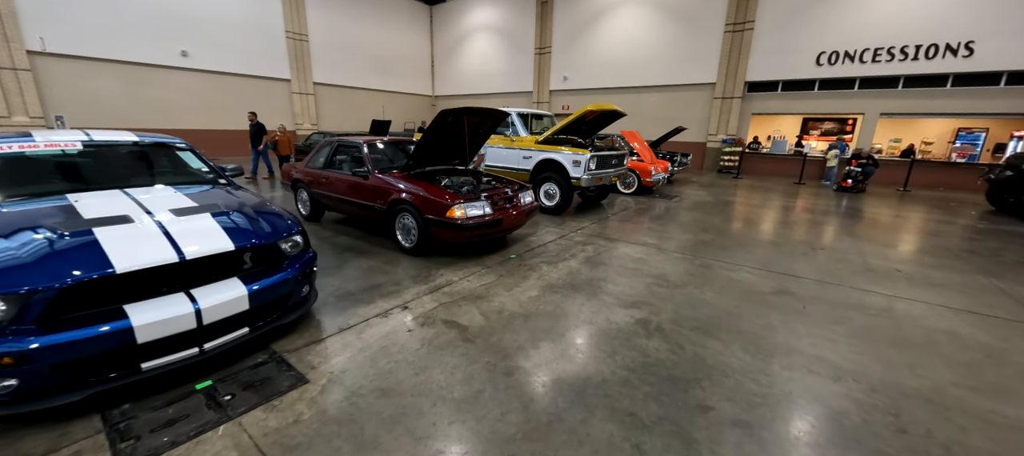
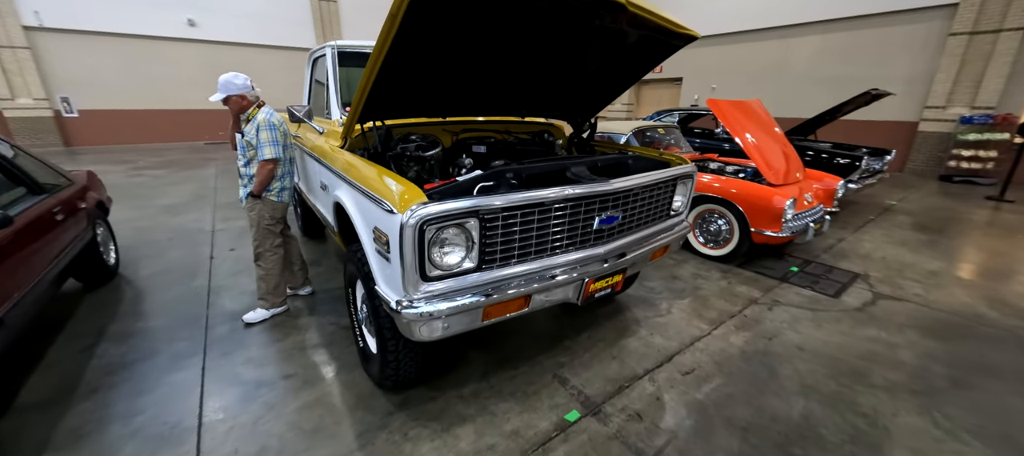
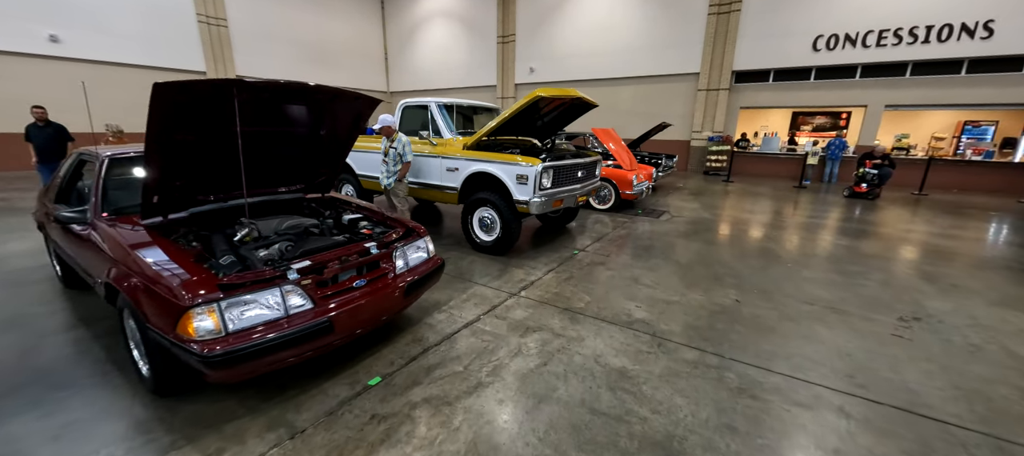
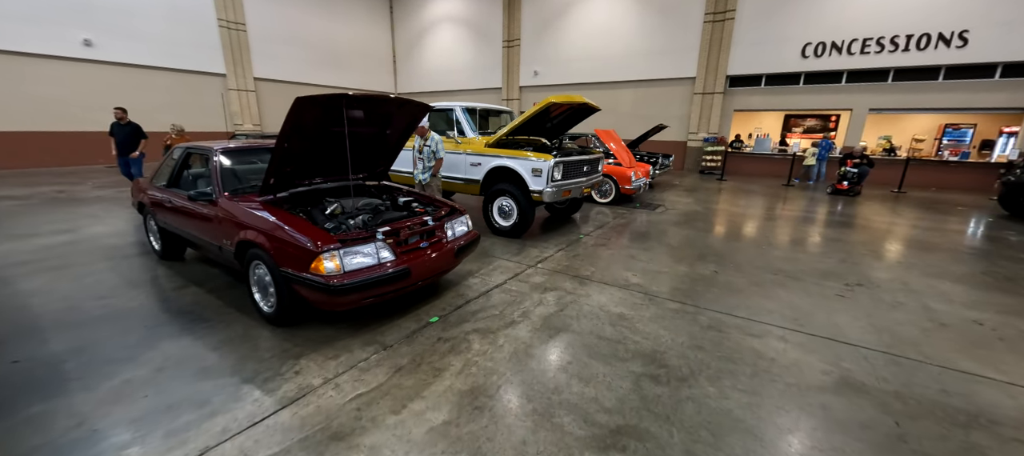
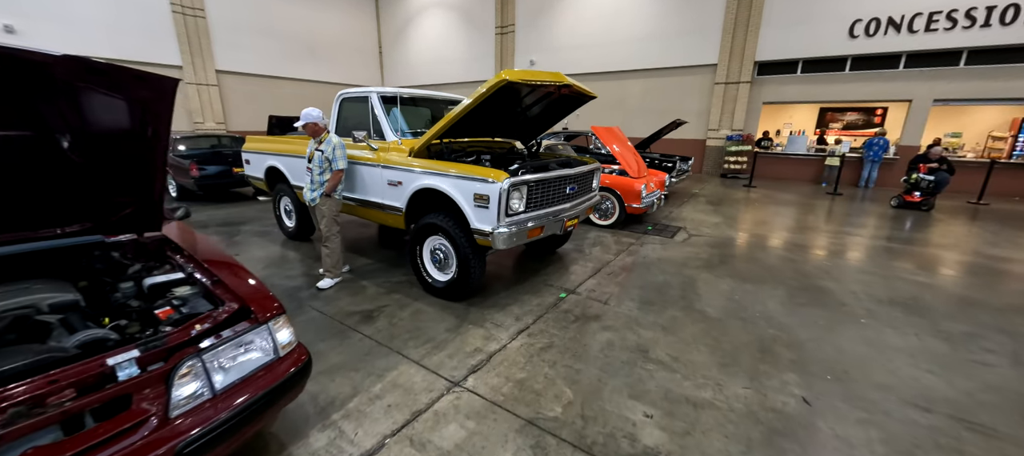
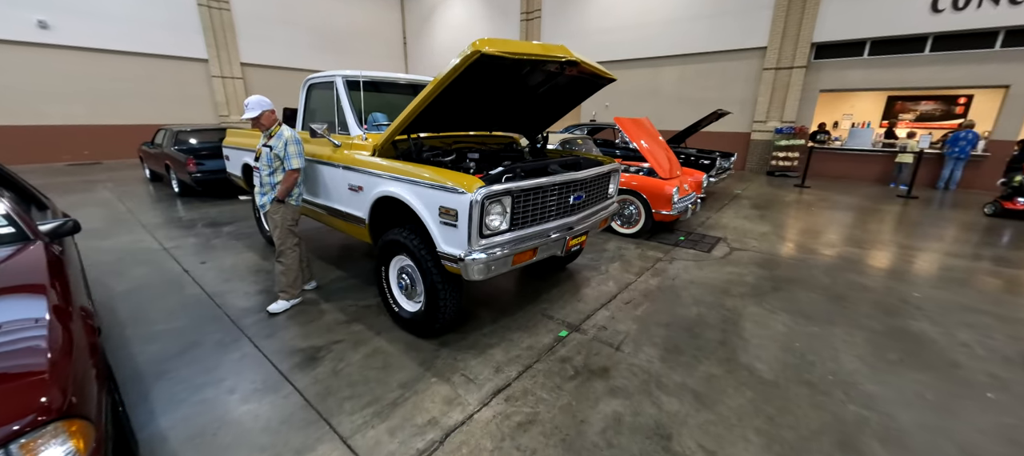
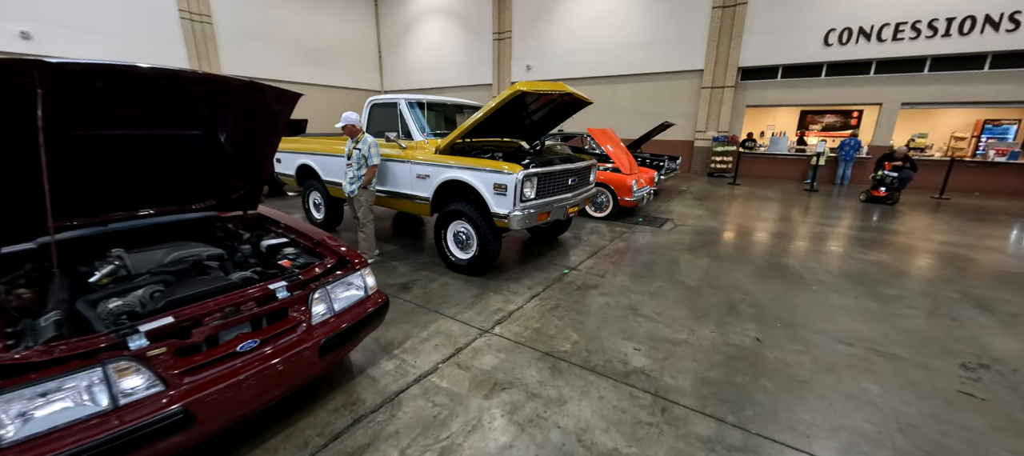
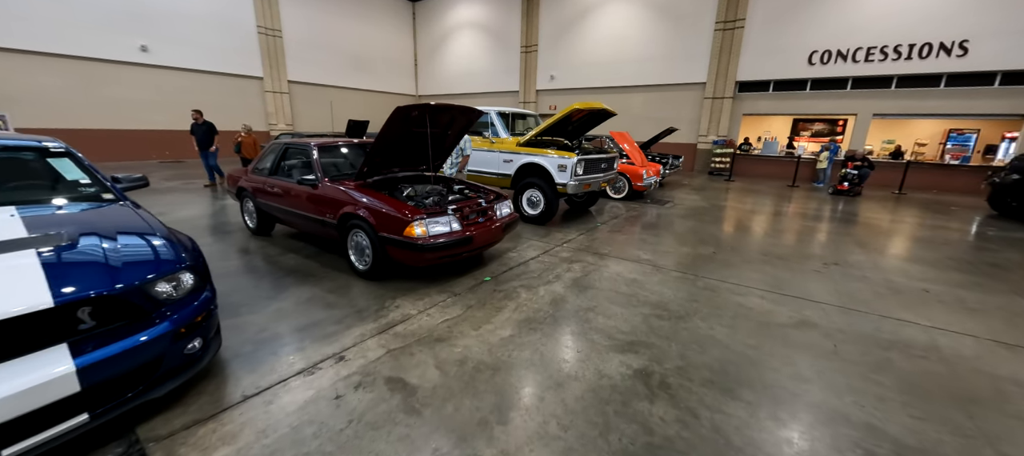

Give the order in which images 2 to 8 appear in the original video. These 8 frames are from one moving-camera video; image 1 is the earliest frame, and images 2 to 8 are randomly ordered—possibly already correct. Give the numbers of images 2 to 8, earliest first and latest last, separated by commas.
8, 4, 3, 7, 5, 6, 2
